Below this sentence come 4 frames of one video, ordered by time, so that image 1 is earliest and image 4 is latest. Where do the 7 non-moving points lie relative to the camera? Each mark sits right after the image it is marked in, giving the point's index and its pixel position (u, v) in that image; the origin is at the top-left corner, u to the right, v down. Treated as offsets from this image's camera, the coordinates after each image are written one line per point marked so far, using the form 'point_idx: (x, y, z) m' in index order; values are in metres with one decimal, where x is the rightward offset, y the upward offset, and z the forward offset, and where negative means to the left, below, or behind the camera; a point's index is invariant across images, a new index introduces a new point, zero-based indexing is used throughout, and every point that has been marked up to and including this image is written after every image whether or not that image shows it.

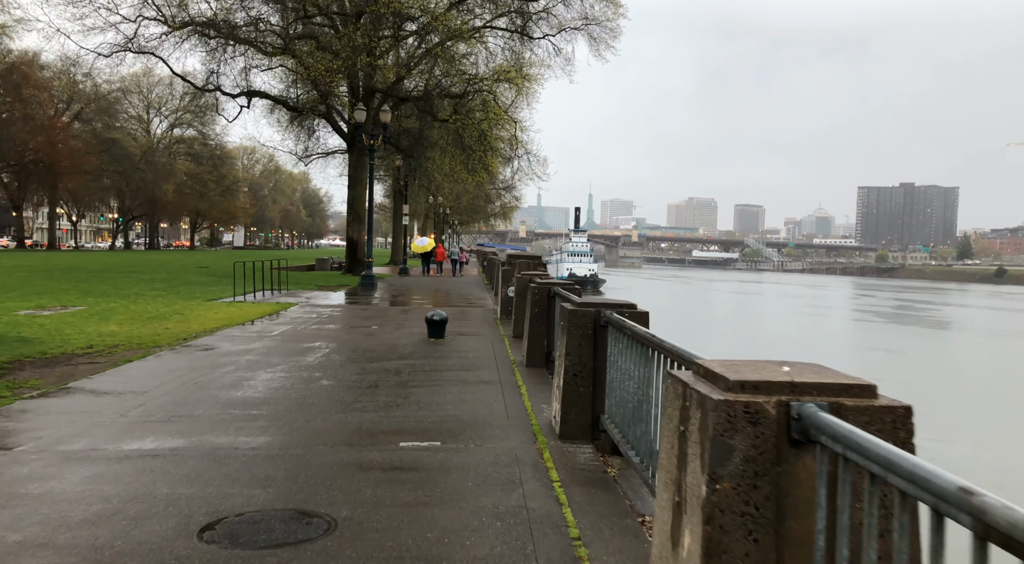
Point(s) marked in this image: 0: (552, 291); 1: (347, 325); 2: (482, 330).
0: (+0.5, -0.1, +8.9) m
1: (-2.9, -0.8, +13.6) m
2: (-0.5, -0.8, +12.9) m
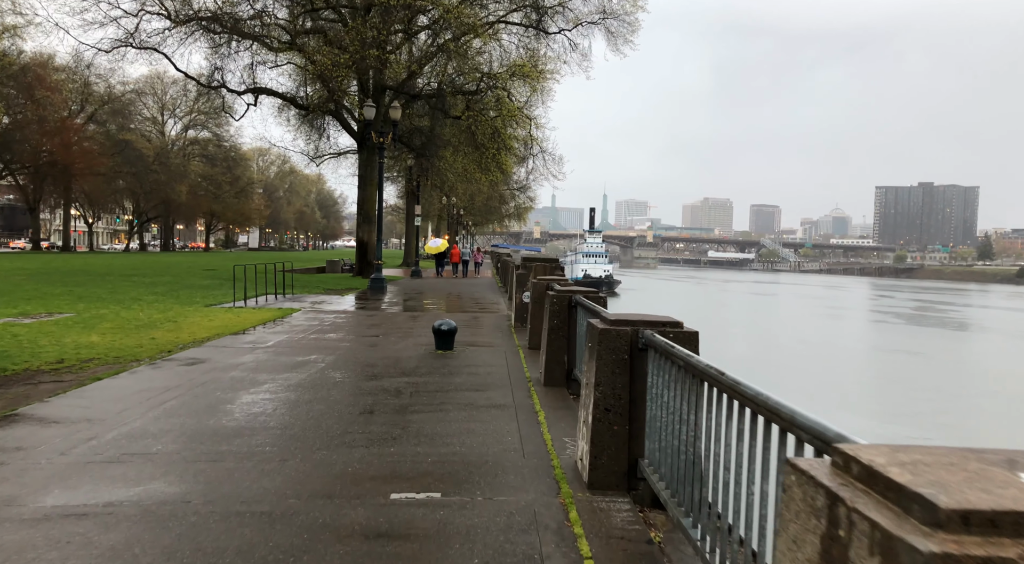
0: (+0.6, -0.2, +7.8) m
1: (-2.7, -0.9, +12.6) m
2: (-0.3, -0.9, +11.9) m
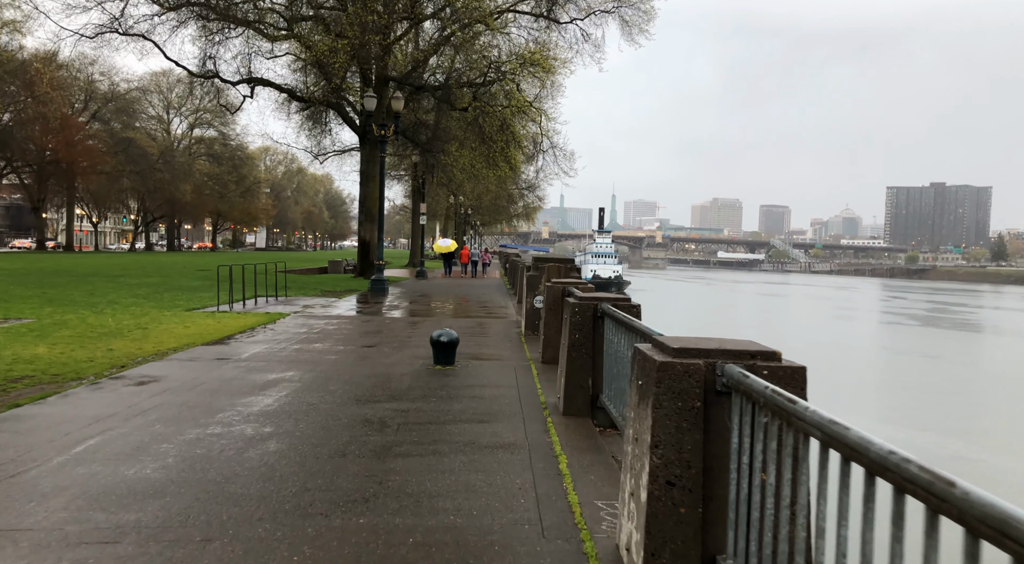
0: (+0.7, -0.2, +6.3) m
1: (-2.5, -0.9, +11.1) m
2: (-0.1, -0.9, +10.4) m
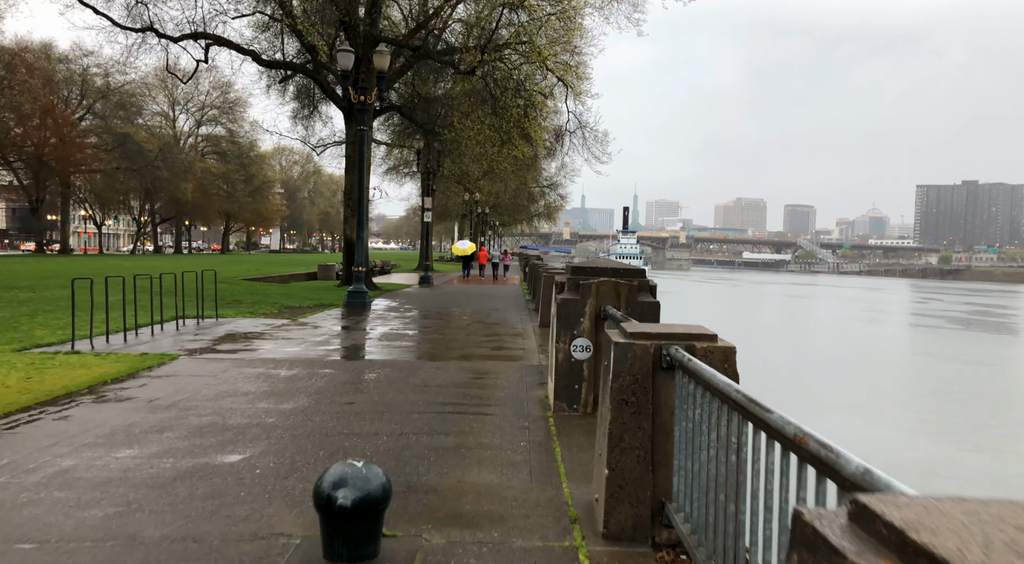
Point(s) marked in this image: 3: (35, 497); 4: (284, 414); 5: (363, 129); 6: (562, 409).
0: (+0.7, -0.5, +0.6) m
1: (-2.4, -1.2, +5.5) m
2: (0.0, -1.2, +4.7) m
3: (-2.7, -1.2, +4.5) m
4: (-2.0, -1.1, +6.6) m
5: (-3.7, +3.9, +19.4) m
6: (+0.4, -1.1, +6.5) m
